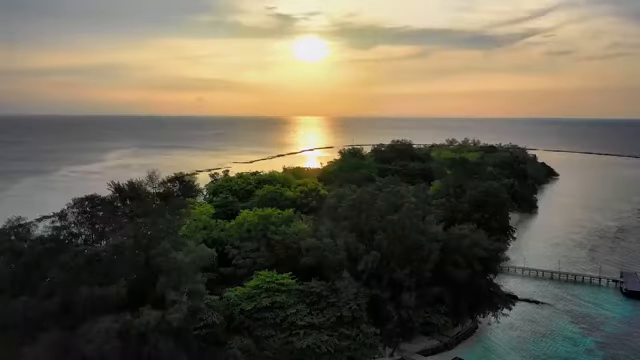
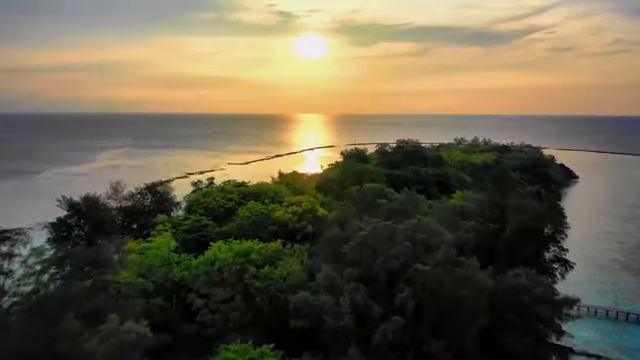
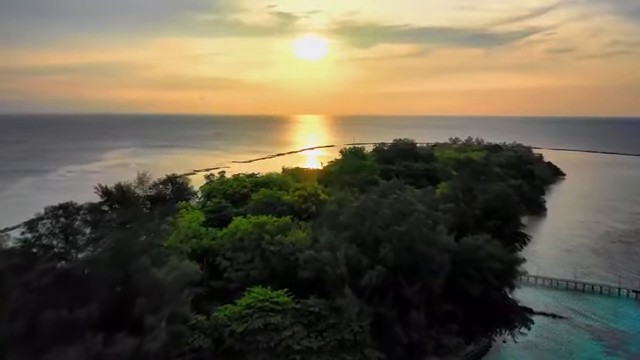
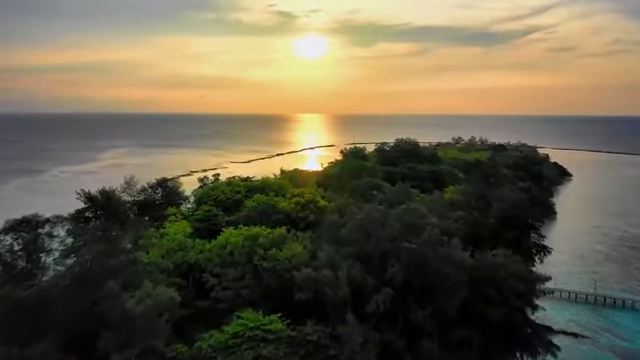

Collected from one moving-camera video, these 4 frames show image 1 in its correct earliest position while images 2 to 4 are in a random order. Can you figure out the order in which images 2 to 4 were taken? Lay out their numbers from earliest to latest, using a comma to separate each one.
3, 4, 2
